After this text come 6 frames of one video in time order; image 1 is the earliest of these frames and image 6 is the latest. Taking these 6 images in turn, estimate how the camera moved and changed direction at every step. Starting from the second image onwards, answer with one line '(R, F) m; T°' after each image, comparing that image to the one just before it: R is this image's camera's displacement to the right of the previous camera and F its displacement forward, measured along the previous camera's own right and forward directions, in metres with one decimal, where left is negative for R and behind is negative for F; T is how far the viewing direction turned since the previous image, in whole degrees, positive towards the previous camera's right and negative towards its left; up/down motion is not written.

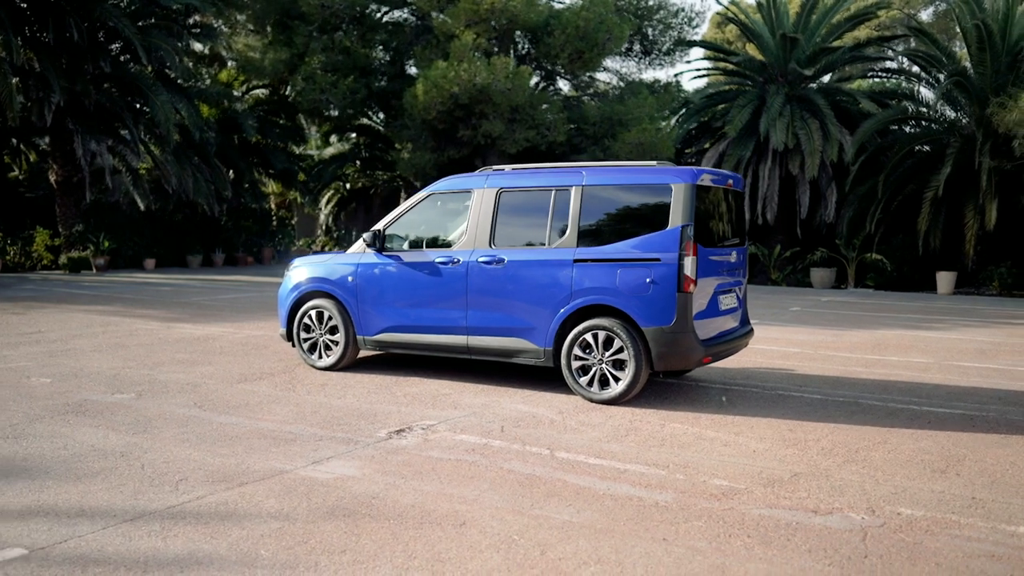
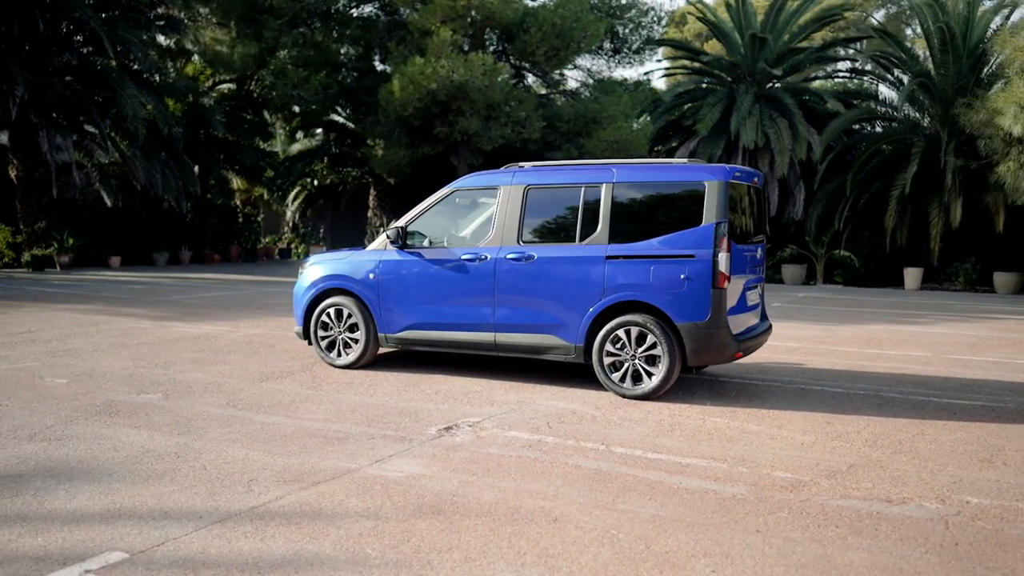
(-0.7, 0.0) m; +3°
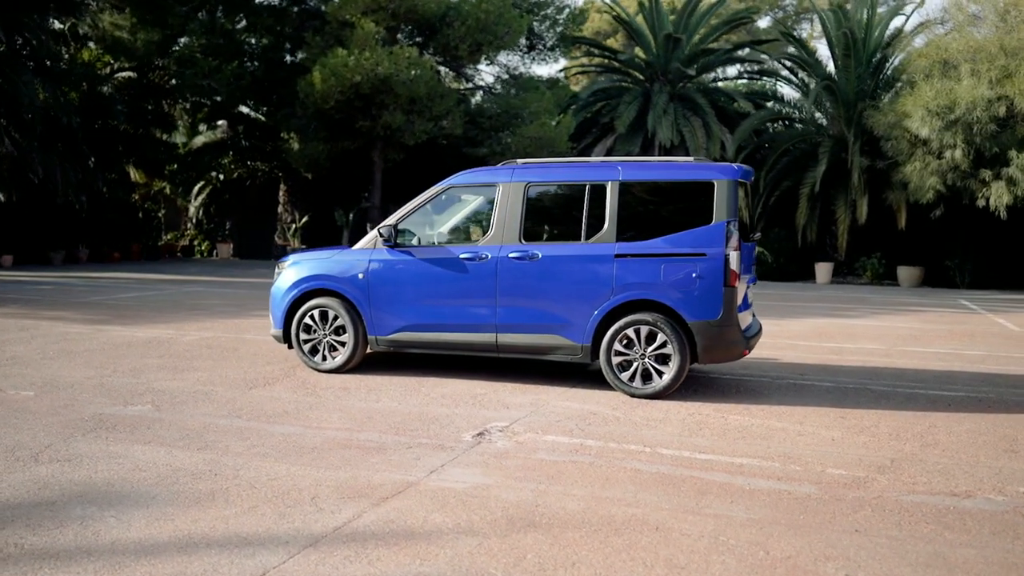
(-1.1, +0.3) m; +7°
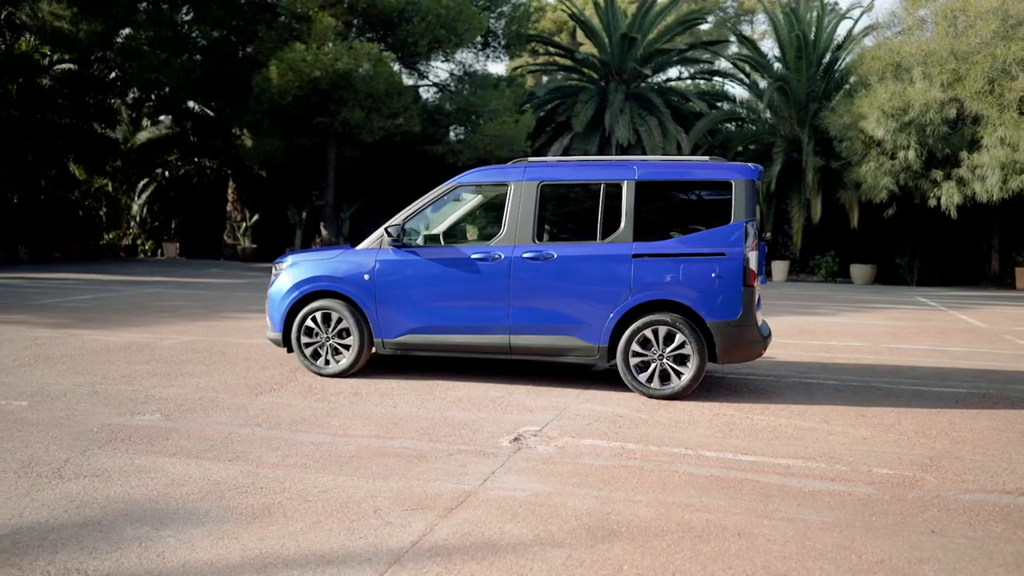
(-0.7, +0.2) m; +4°
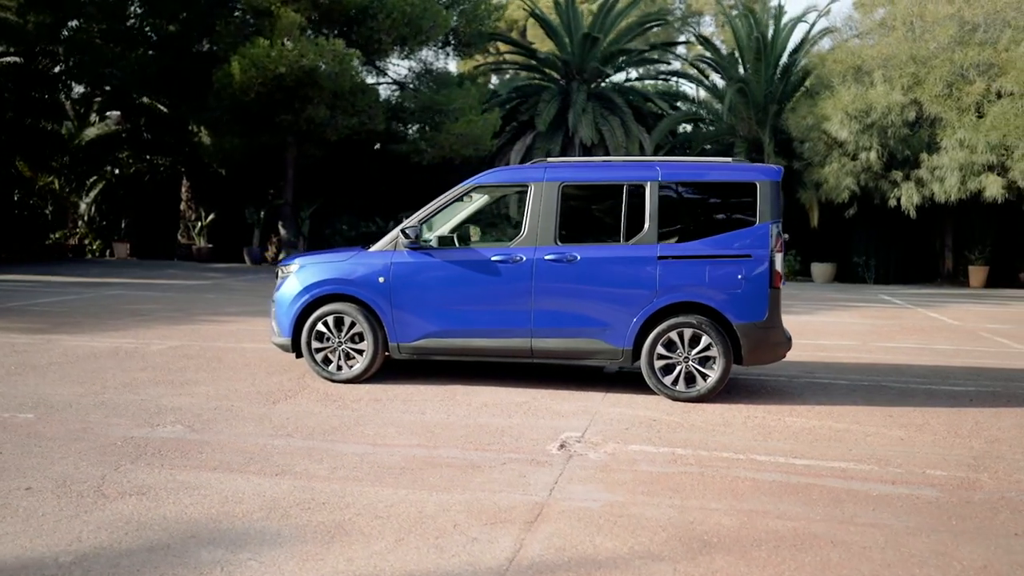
(-0.7, +0.2) m; +4°
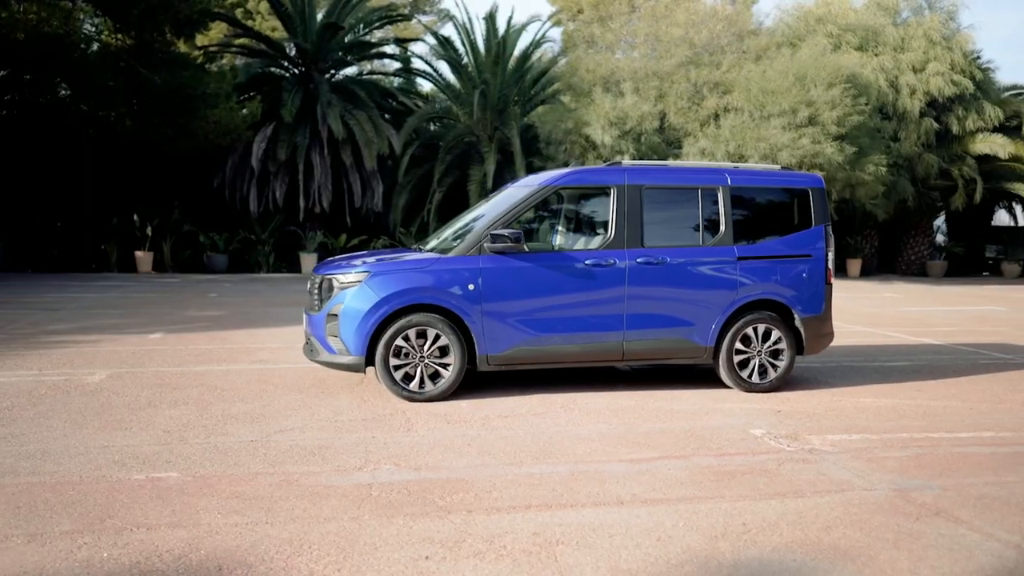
(-4.0, +1.1) m; +24°
